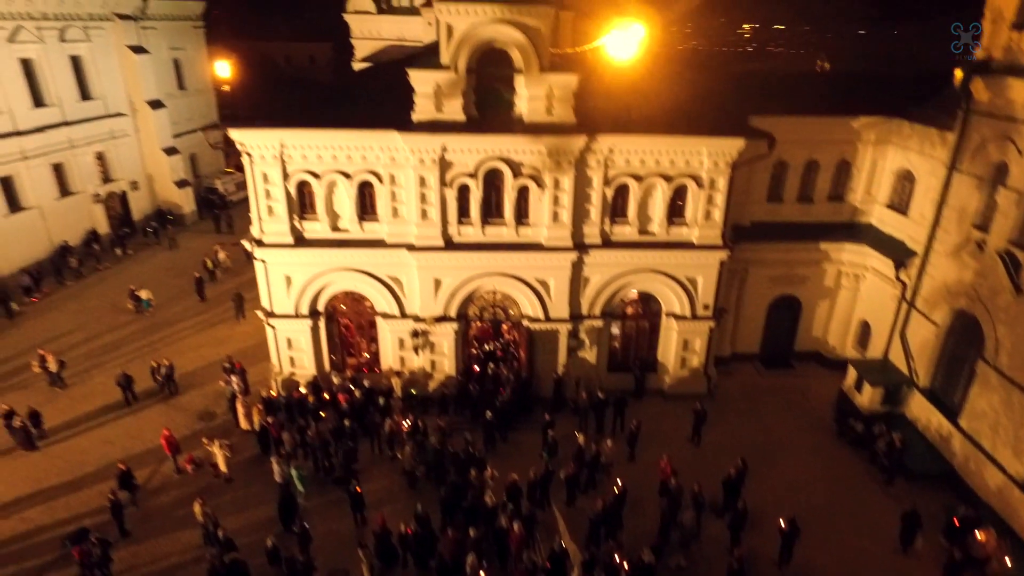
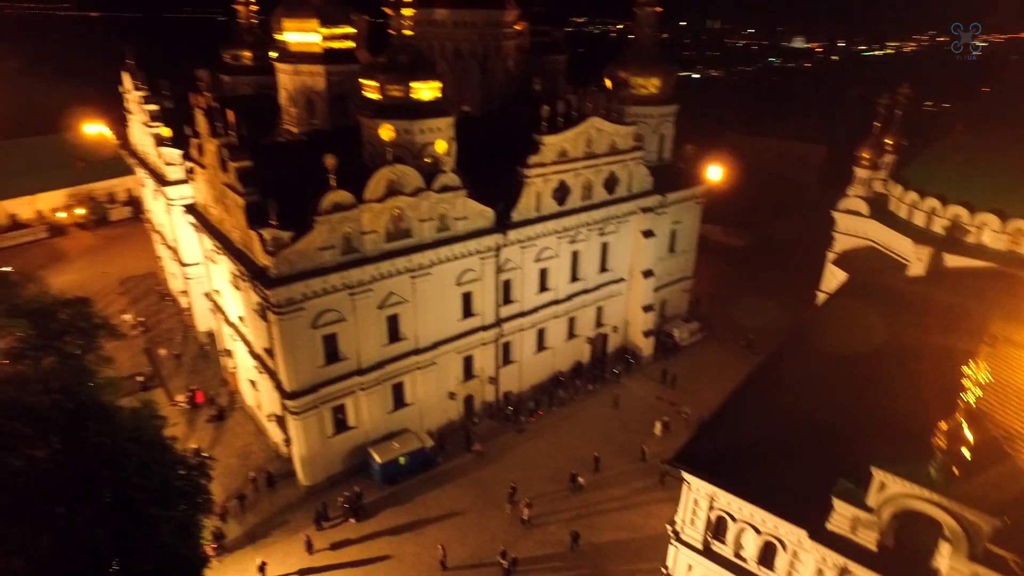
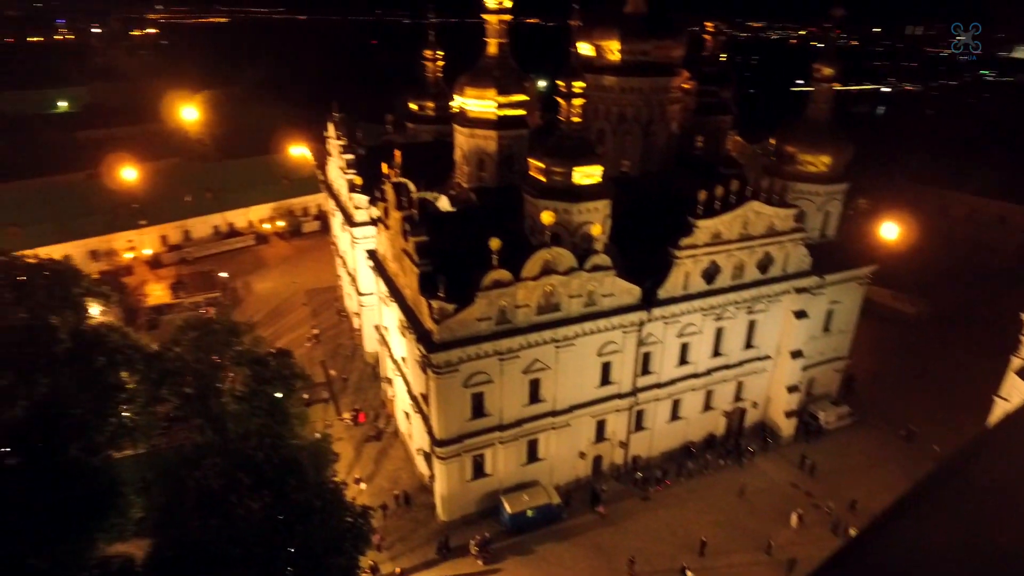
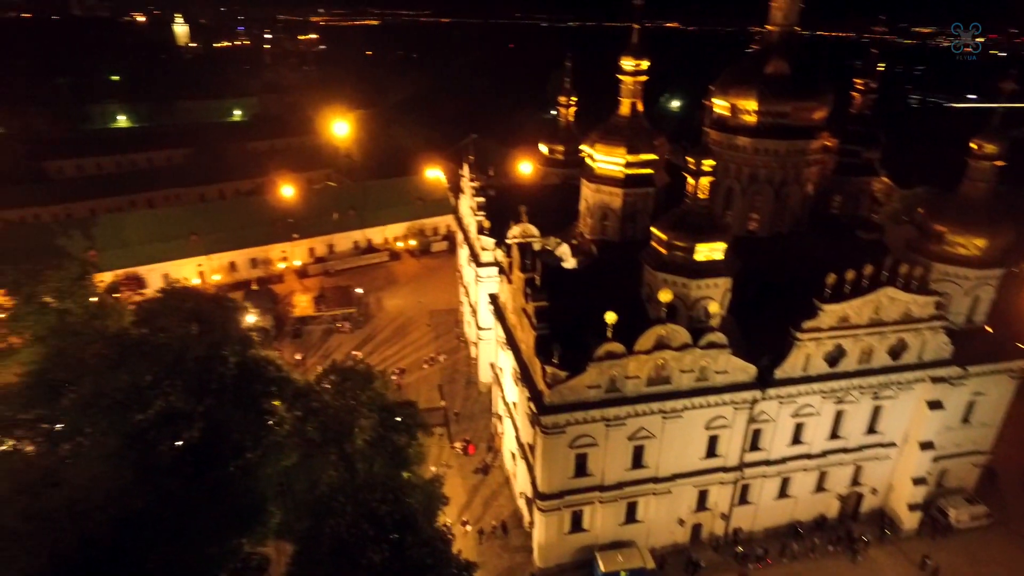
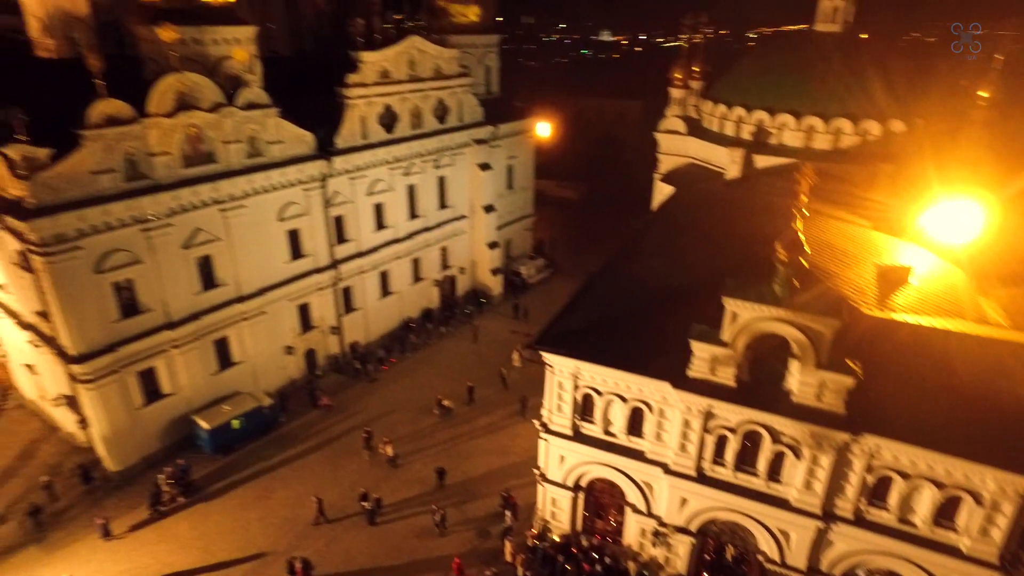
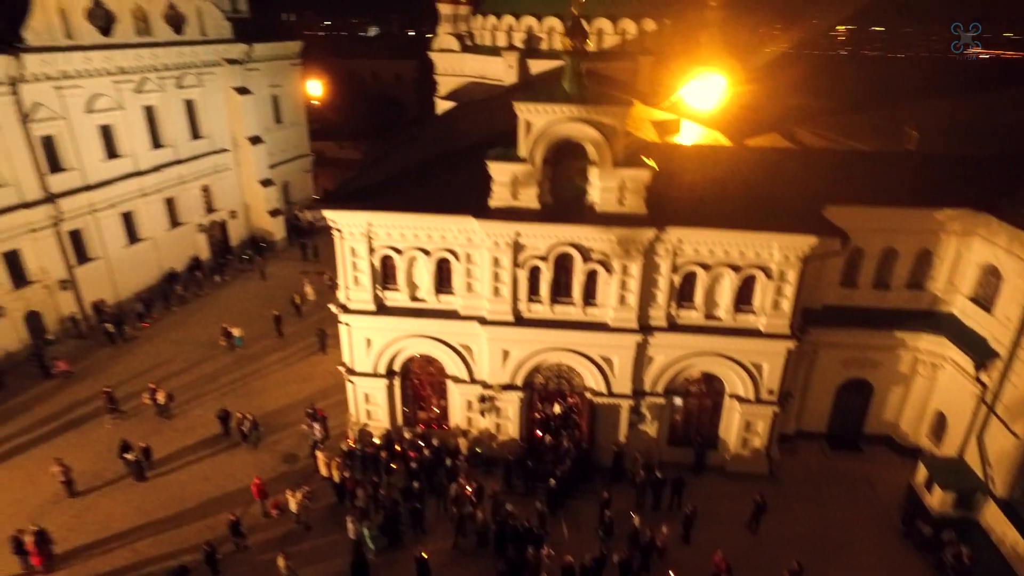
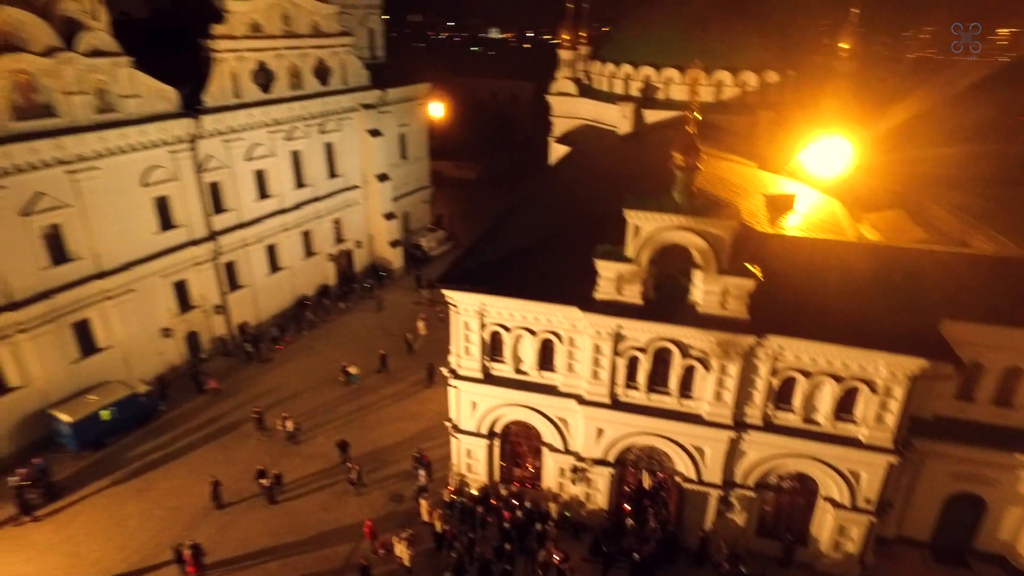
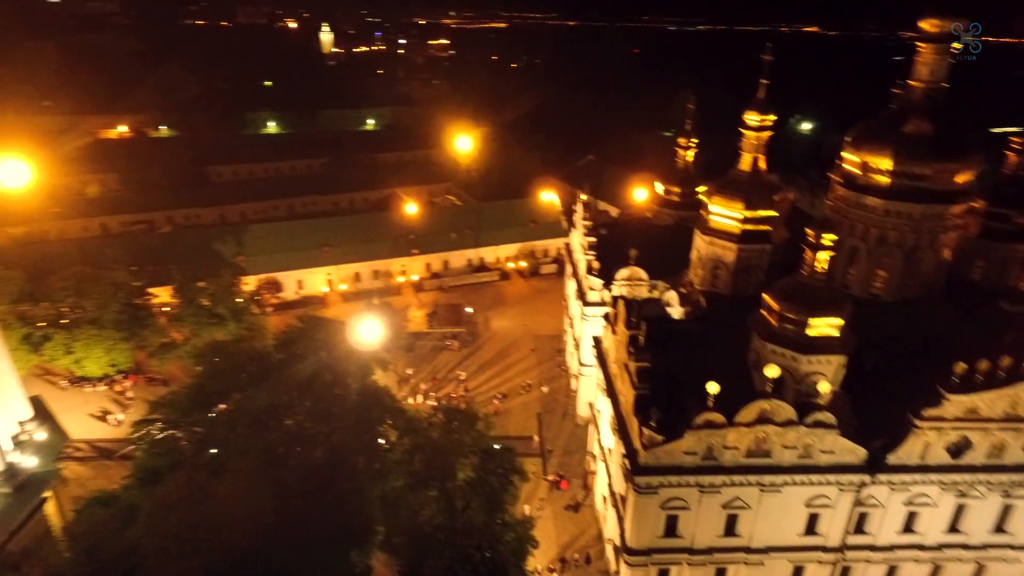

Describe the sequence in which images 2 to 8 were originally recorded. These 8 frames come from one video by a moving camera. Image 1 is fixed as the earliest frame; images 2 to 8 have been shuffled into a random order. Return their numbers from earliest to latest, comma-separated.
6, 7, 5, 2, 3, 4, 8
